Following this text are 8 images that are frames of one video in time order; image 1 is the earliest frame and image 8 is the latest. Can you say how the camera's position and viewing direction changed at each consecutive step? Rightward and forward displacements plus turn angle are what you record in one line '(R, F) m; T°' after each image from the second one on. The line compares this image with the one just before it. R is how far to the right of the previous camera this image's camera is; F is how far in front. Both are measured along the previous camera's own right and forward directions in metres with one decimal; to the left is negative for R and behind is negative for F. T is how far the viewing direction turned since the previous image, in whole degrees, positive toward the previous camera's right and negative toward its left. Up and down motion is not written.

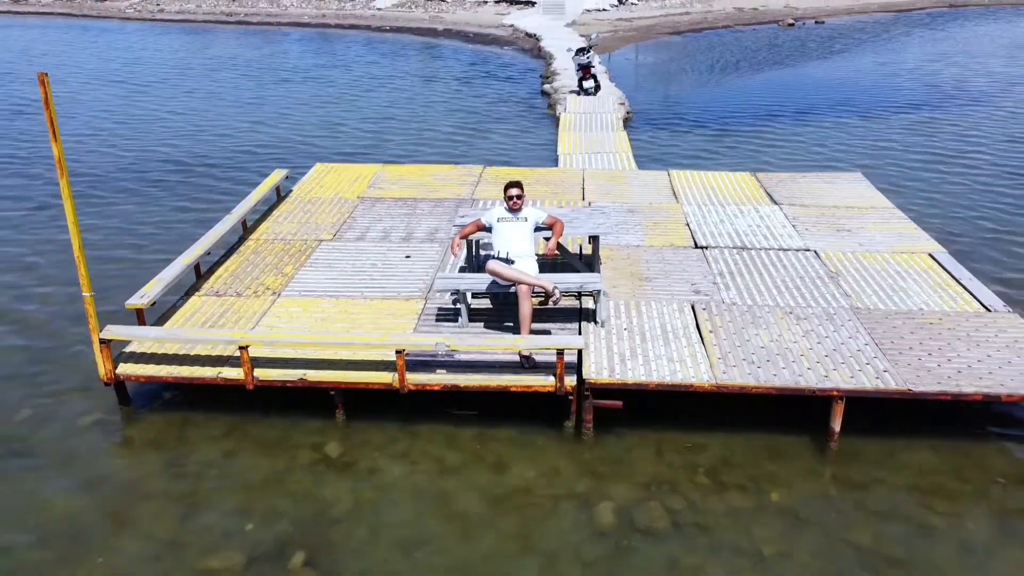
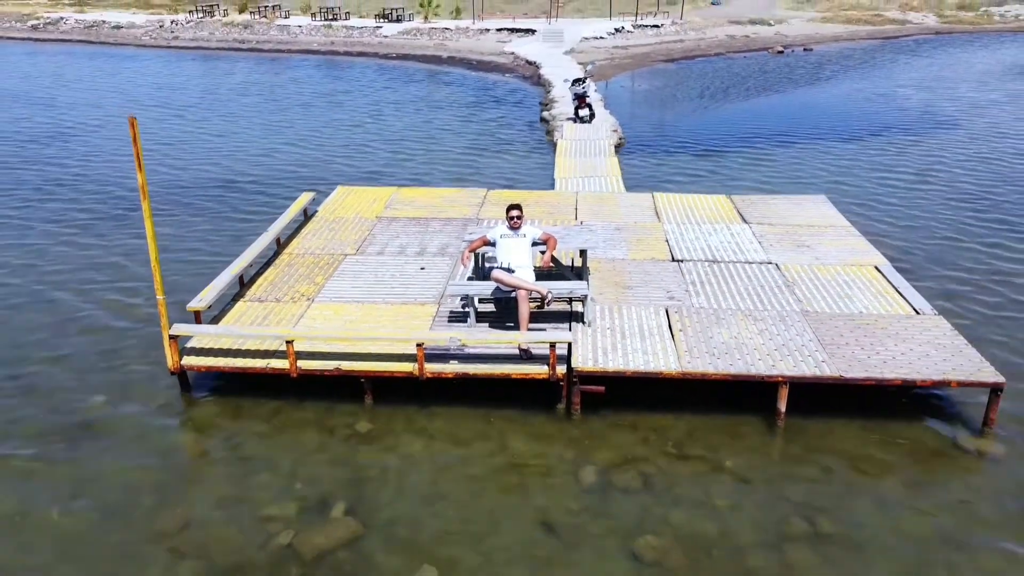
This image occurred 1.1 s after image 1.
(0.0, -1.7) m; 0°
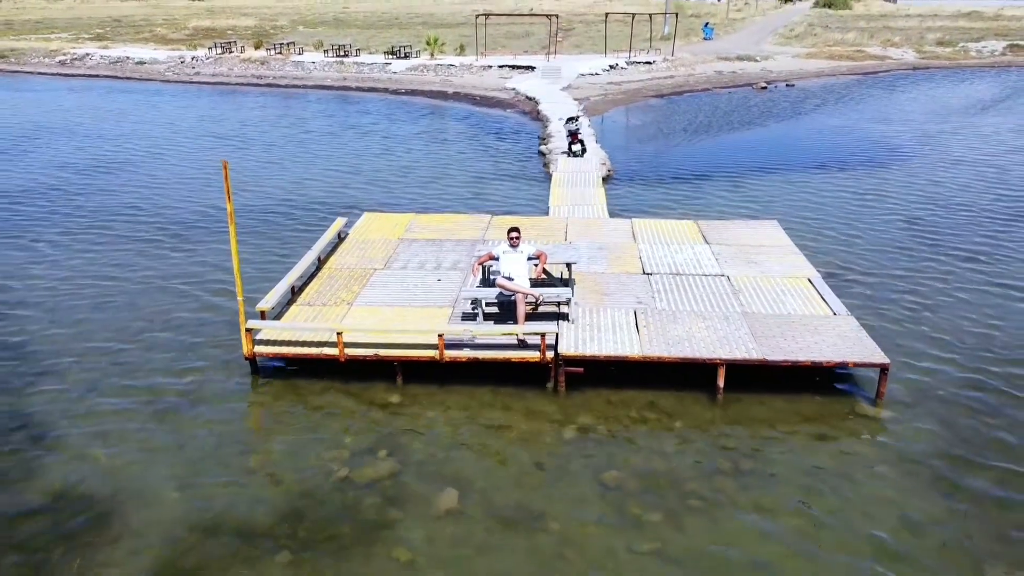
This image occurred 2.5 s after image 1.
(0.0, -2.9) m; 0°
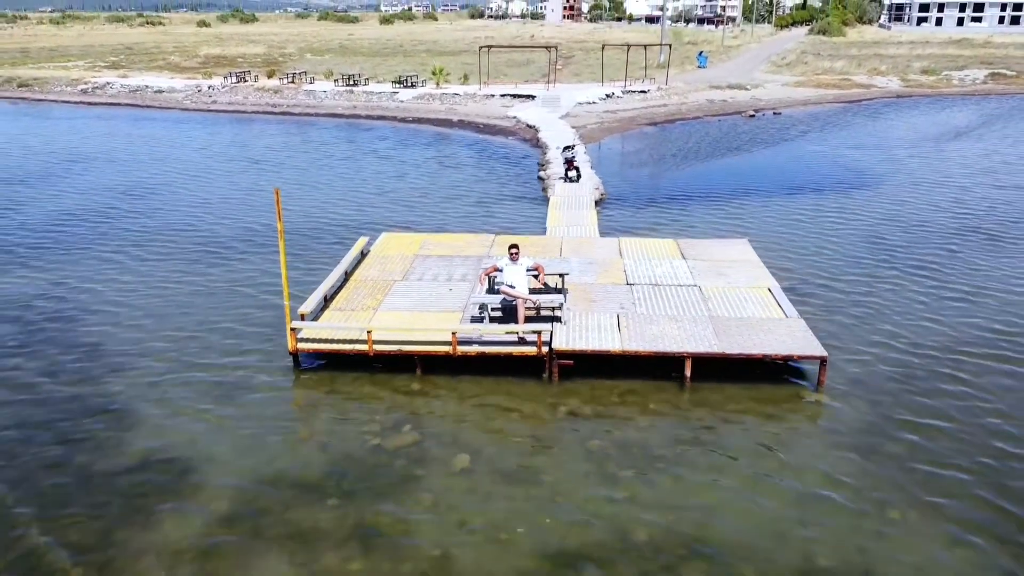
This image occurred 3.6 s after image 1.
(0.0, -2.5) m; 0°
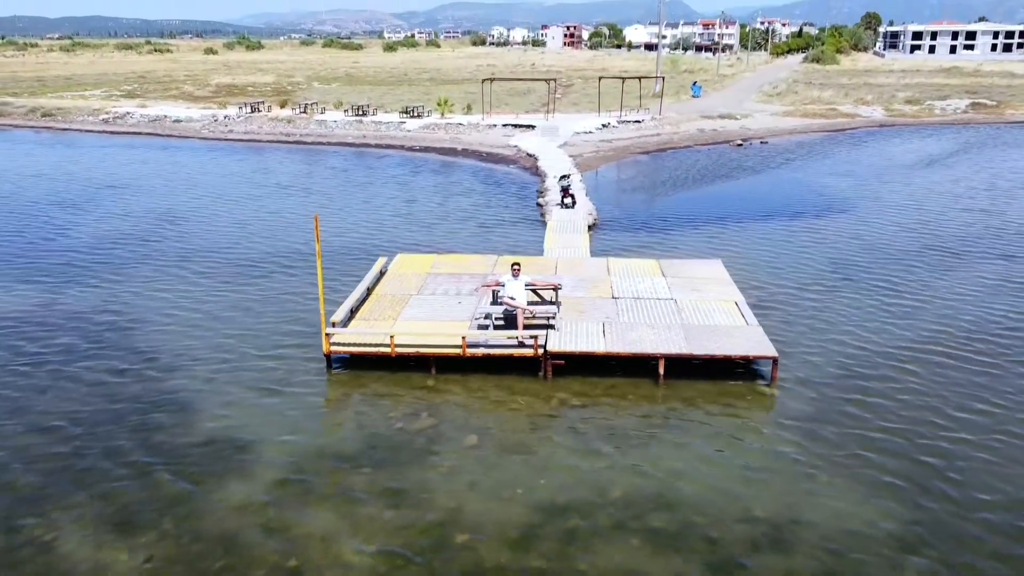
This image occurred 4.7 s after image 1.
(0.0, -2.8) m; 0°
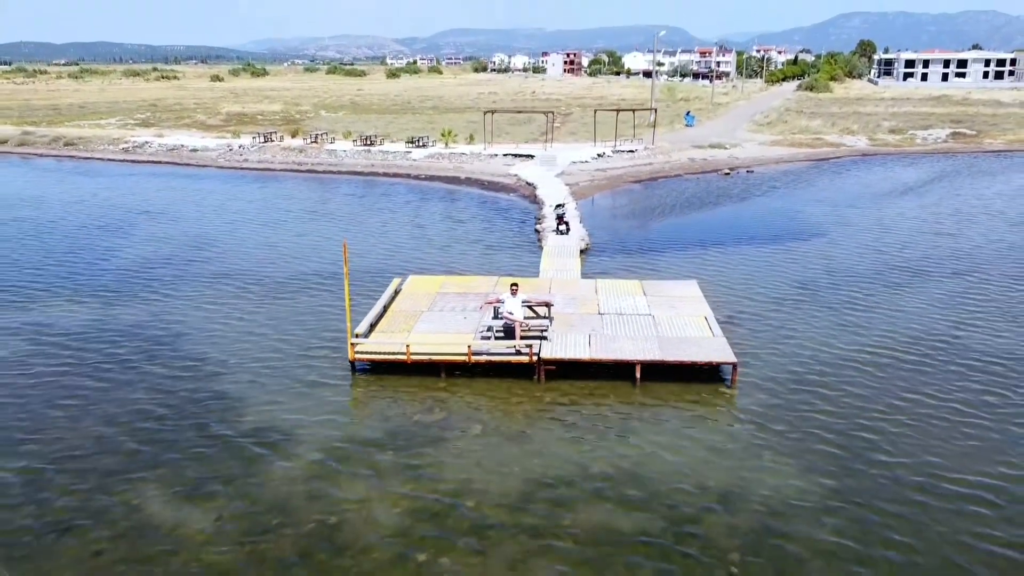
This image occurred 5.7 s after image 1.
(+0.1, -3.1) m; 0°
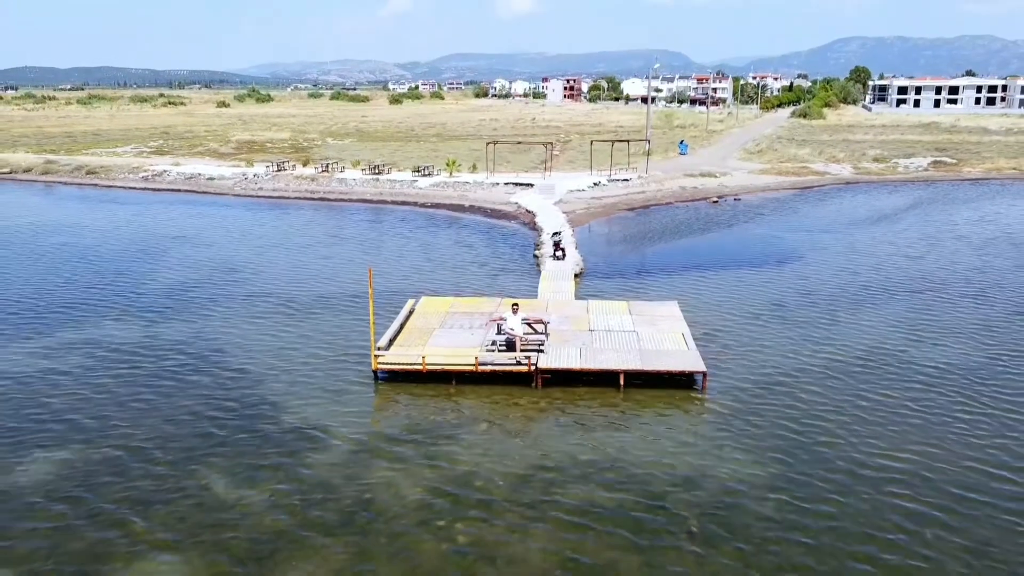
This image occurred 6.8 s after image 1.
(0.0, -3.4) m; 0°
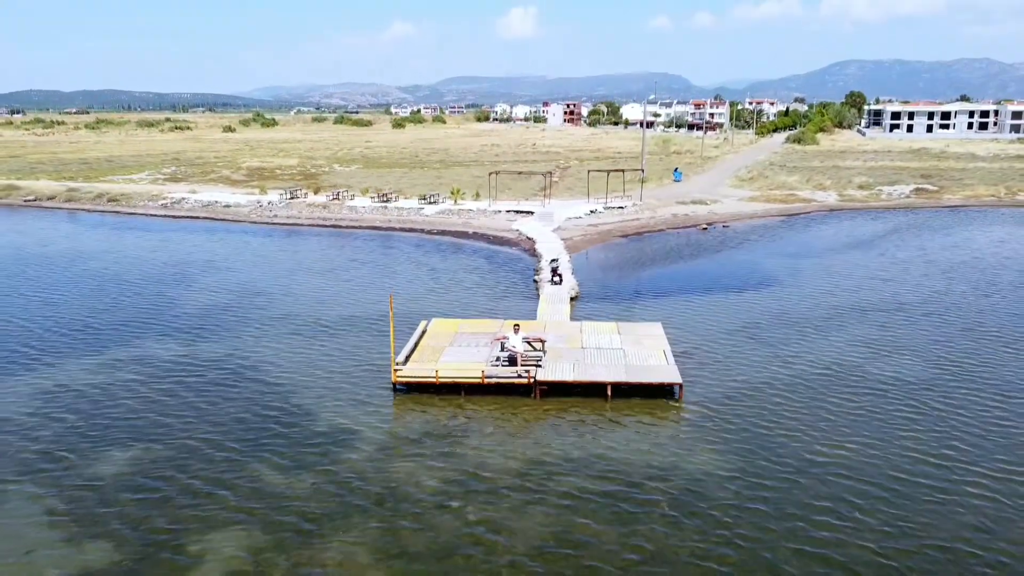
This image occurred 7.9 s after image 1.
(0.0, -3.7) m; 0°
